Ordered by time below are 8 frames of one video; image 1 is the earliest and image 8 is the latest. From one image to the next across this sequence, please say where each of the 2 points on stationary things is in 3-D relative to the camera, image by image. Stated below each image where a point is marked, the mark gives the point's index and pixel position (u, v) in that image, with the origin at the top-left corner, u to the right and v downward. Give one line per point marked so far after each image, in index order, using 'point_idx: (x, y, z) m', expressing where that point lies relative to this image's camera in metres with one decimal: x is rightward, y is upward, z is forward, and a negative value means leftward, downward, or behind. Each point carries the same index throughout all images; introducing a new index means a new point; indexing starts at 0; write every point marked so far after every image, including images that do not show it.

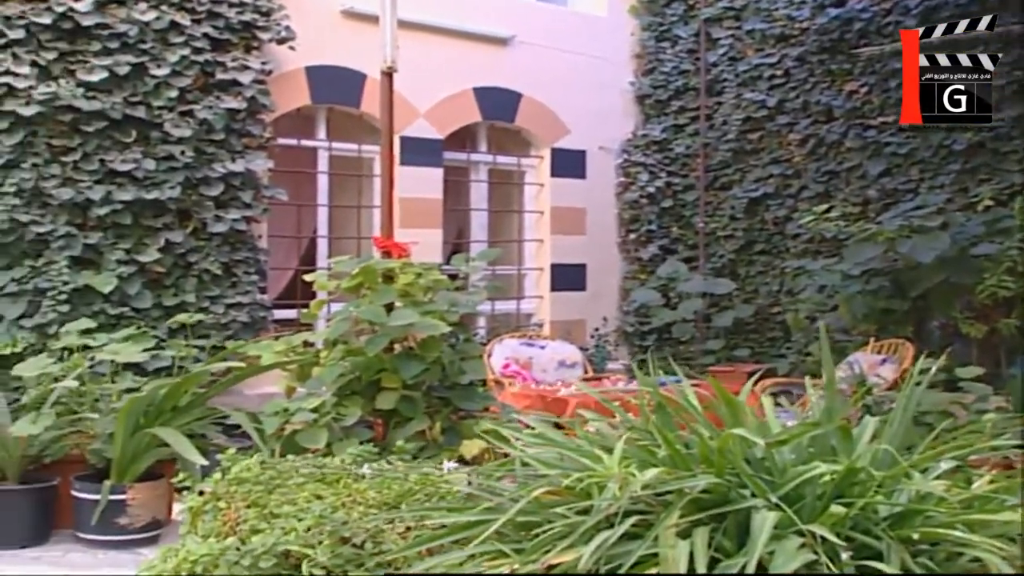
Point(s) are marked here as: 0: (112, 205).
0: (-1.3, +0.3, +5.7) m
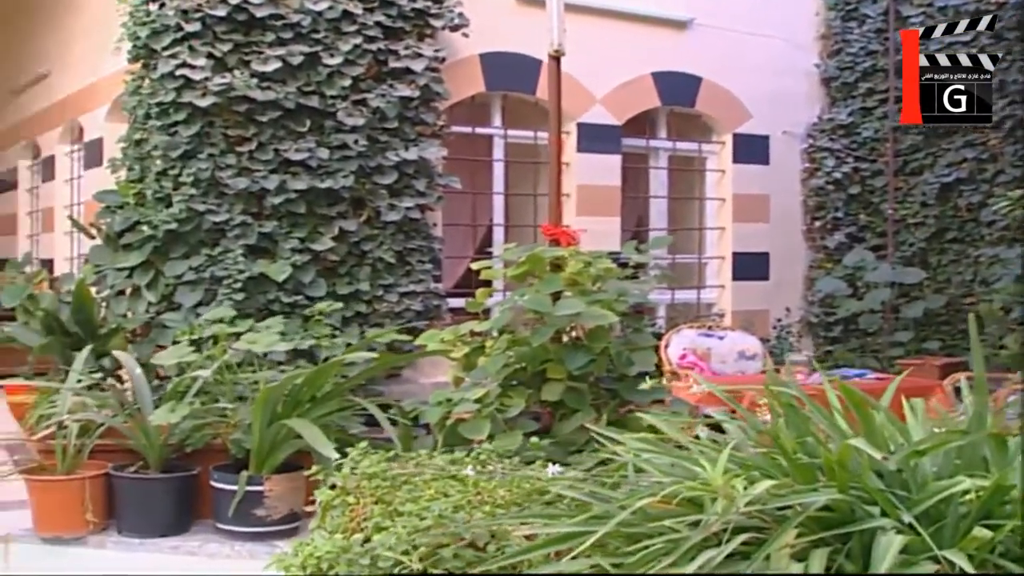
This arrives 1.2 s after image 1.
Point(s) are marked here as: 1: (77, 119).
0: (-0.7, +0.3, +5.8) m
1: (-1.5, +0.6, +6.0) m
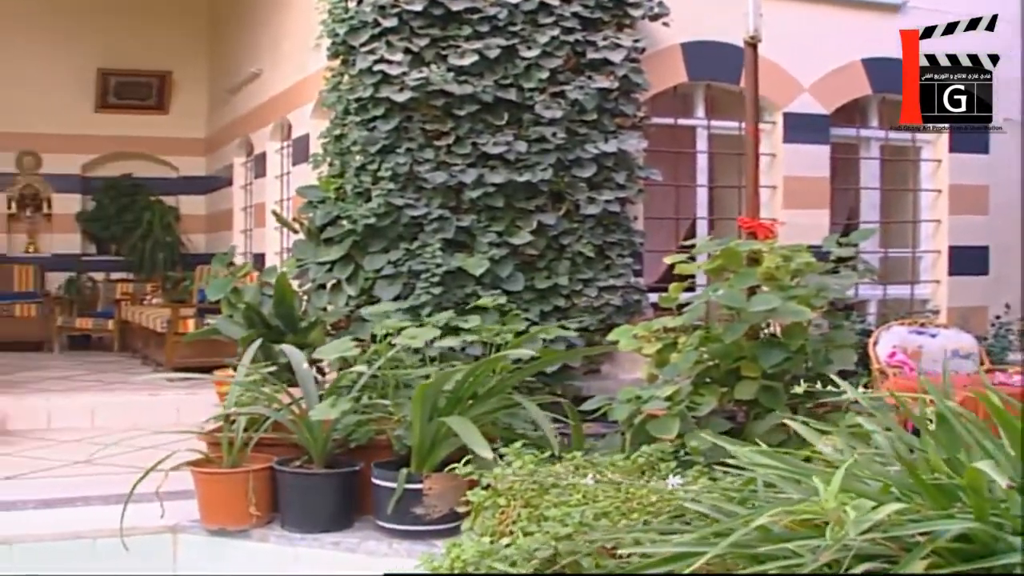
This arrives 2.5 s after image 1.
0: (-0.1, +0.3, +5.8) m
1: (-0.8, +0.6, +6.1) m
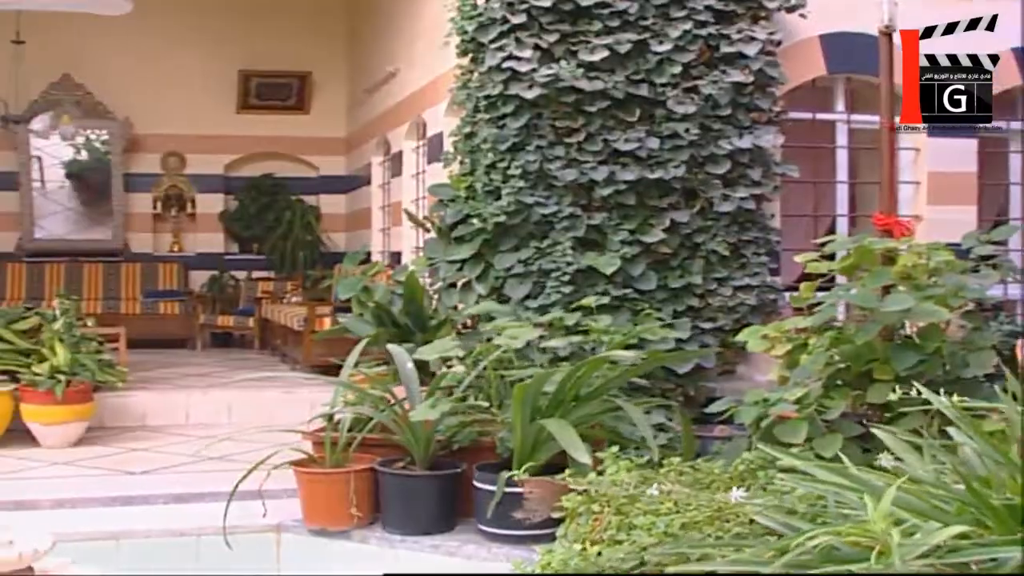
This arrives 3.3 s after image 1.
0: (+0.3, +0.3, +5.7) m
1: (-0.3, +0.6, +6.1) m
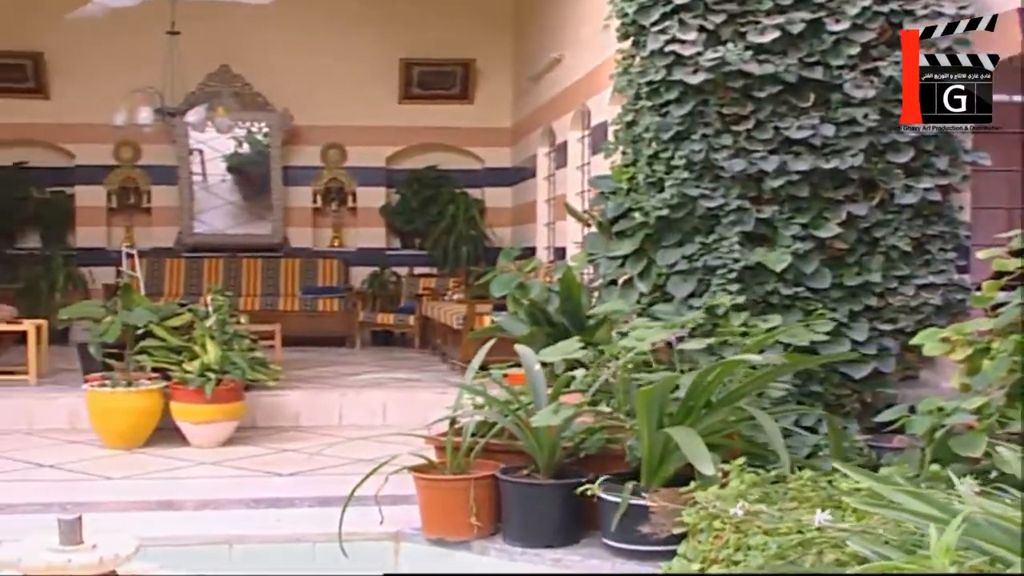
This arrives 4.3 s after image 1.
0: (+0.8, +0.3, +5.3) m
1: (+0.2, +0.6, +5.8) m
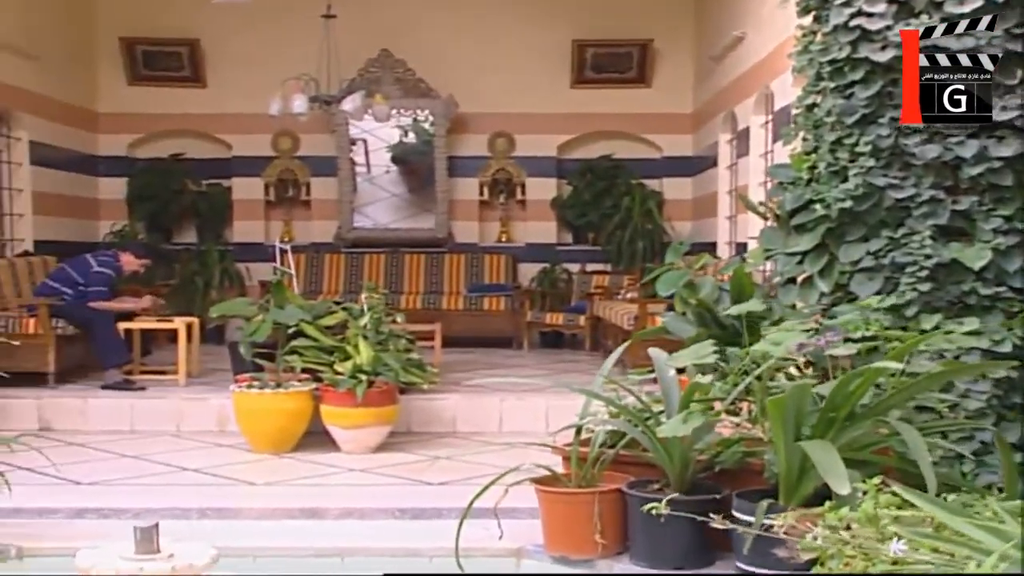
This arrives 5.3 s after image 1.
0: (+1.2, +0.3, +4.7) m
1: (+0.8, +0.6, +5.3) m
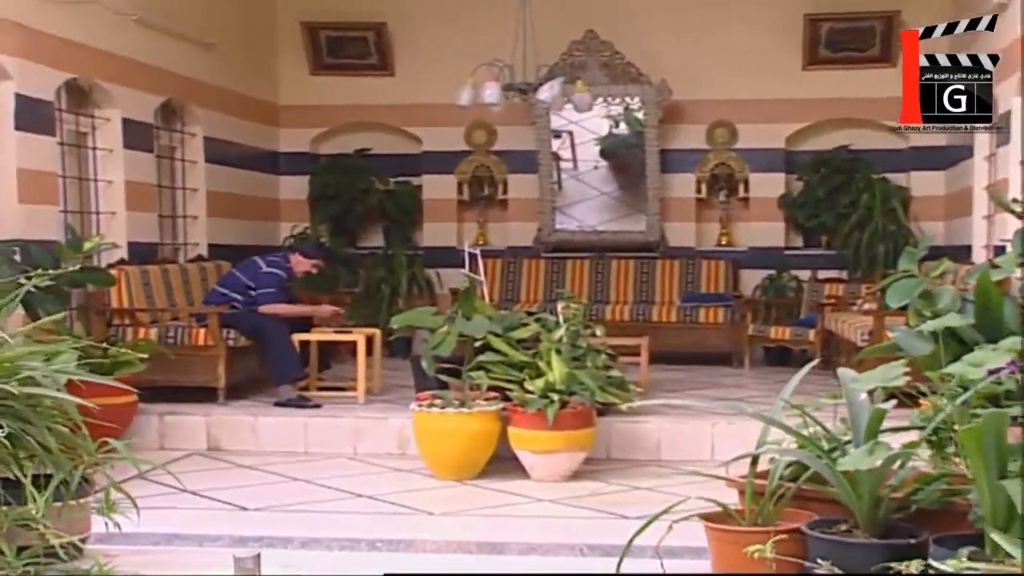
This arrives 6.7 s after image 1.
0: (+1.7, +0.3, +3.8) m
1: (+1.3, +0.6, +4.5) m
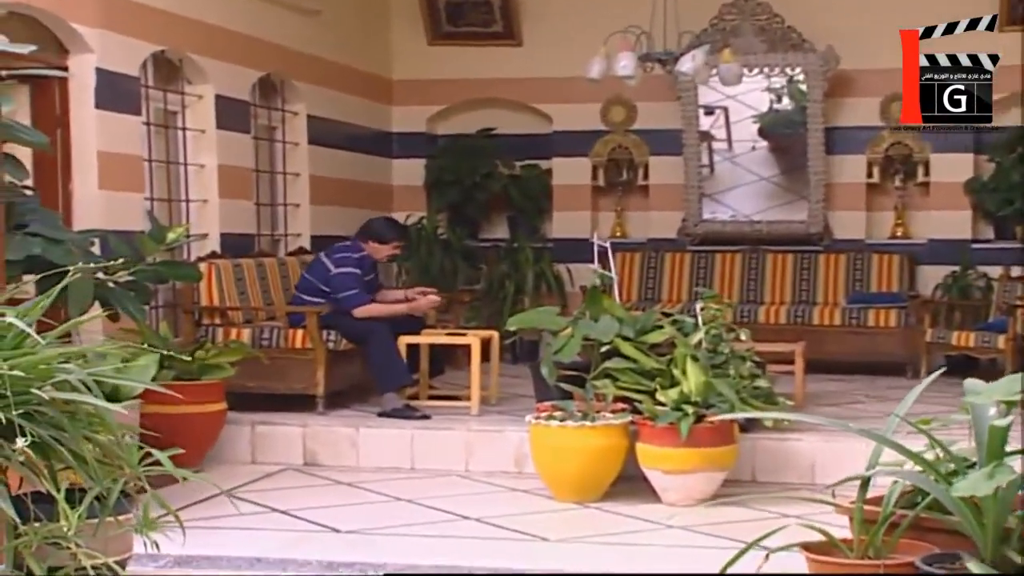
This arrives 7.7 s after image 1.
0: (+1.8, +0.3, +3.0) m
1: (+1.6, +0.6, +3.7) m
